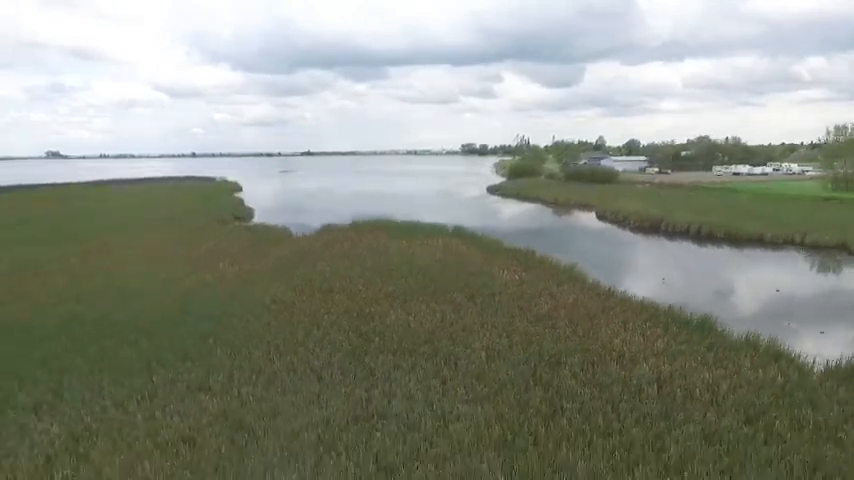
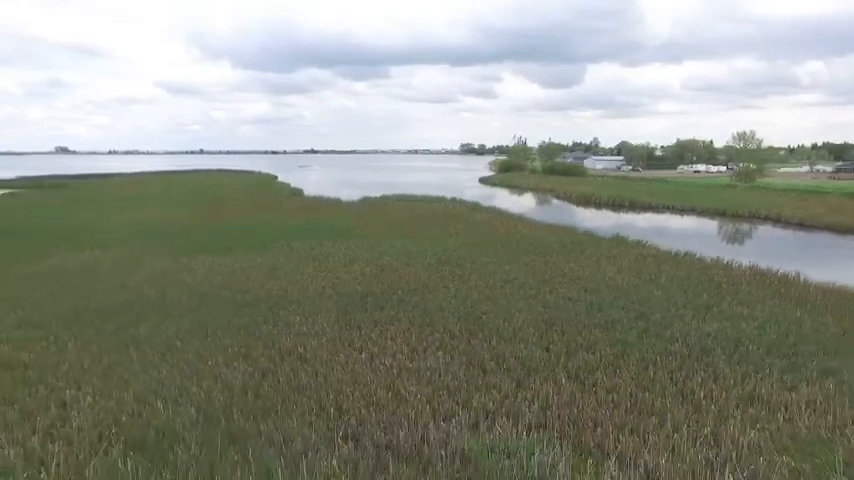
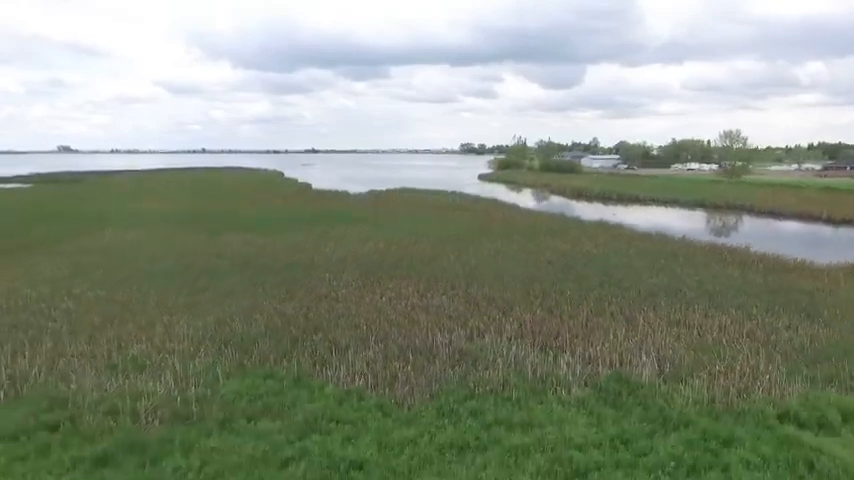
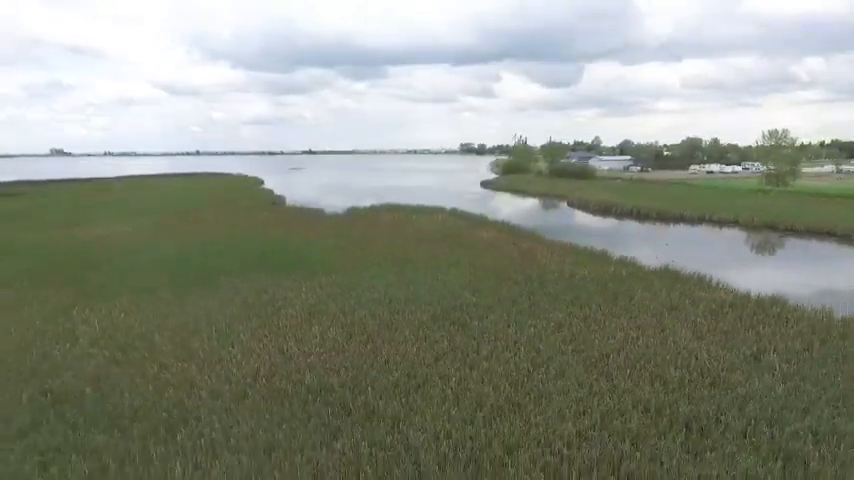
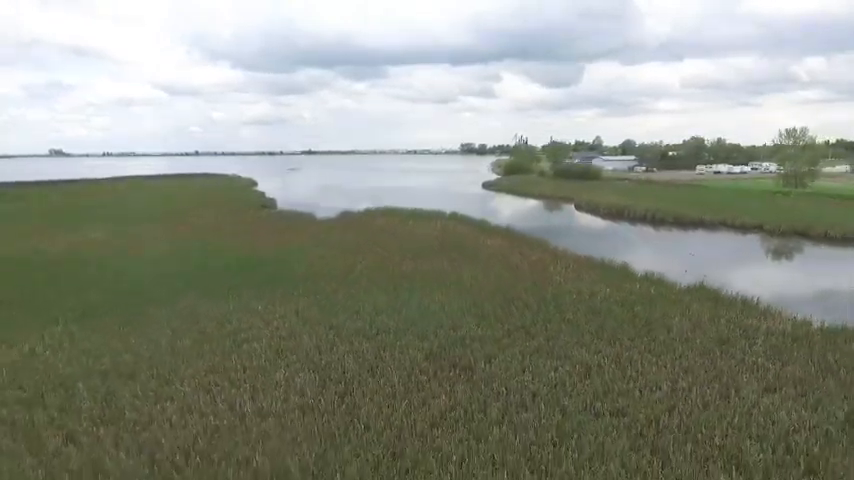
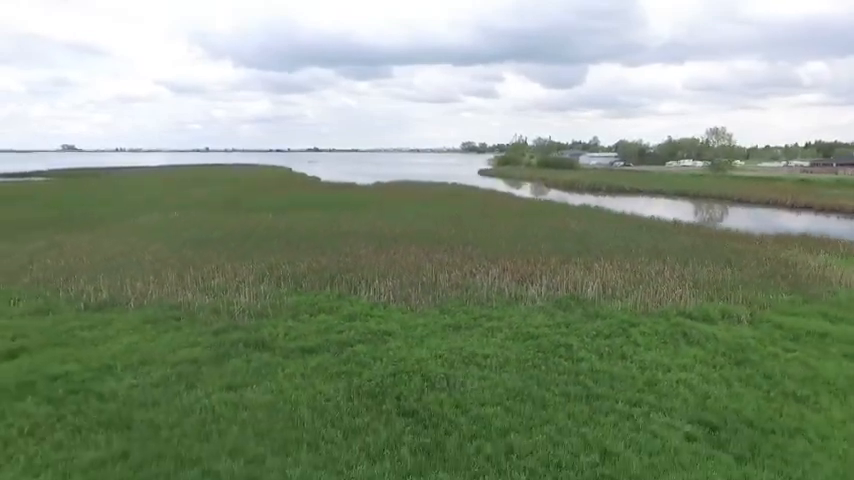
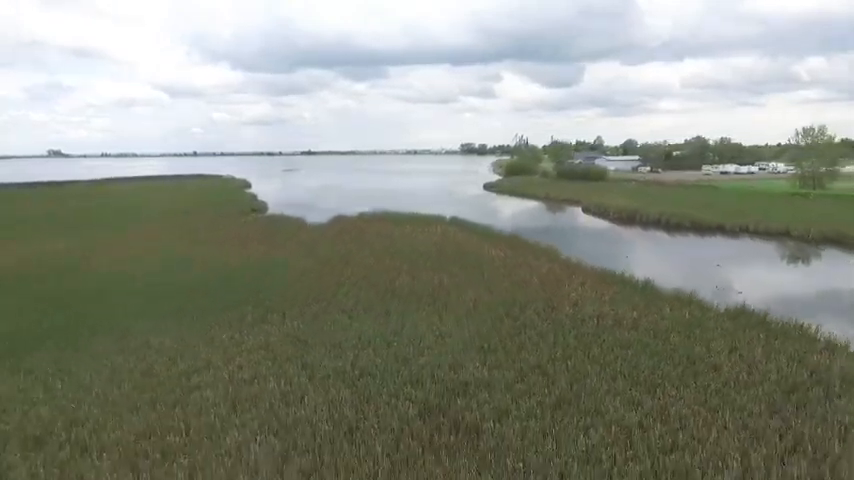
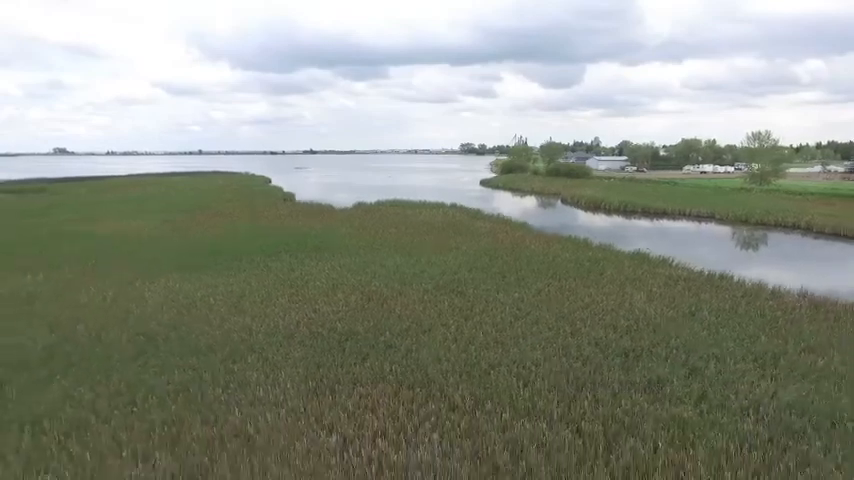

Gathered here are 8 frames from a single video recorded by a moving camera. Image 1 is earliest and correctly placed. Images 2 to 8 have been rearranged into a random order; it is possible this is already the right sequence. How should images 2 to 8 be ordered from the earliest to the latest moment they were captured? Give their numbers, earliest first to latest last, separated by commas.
7, 5, 4, 8, 2, 3, 6
